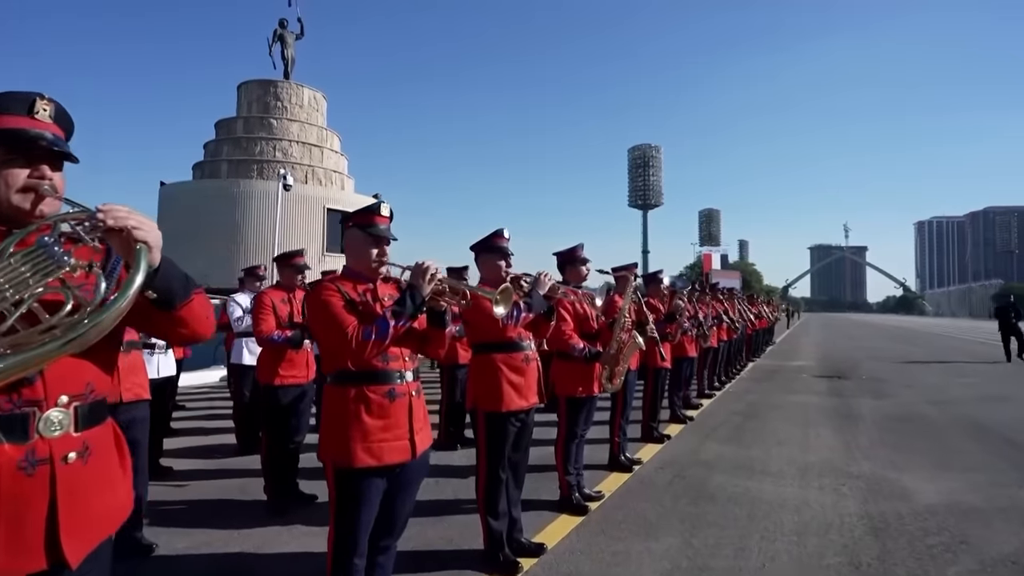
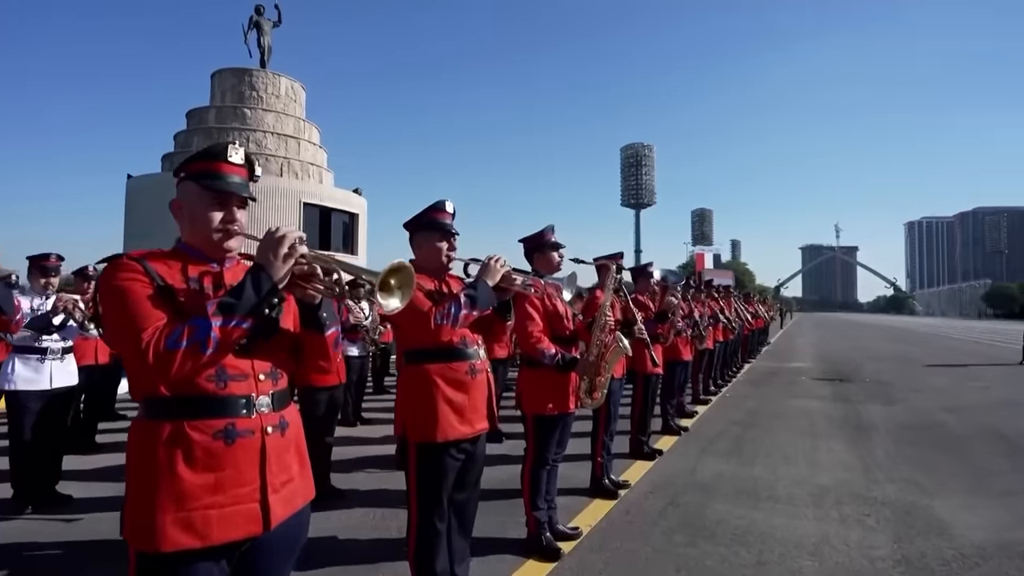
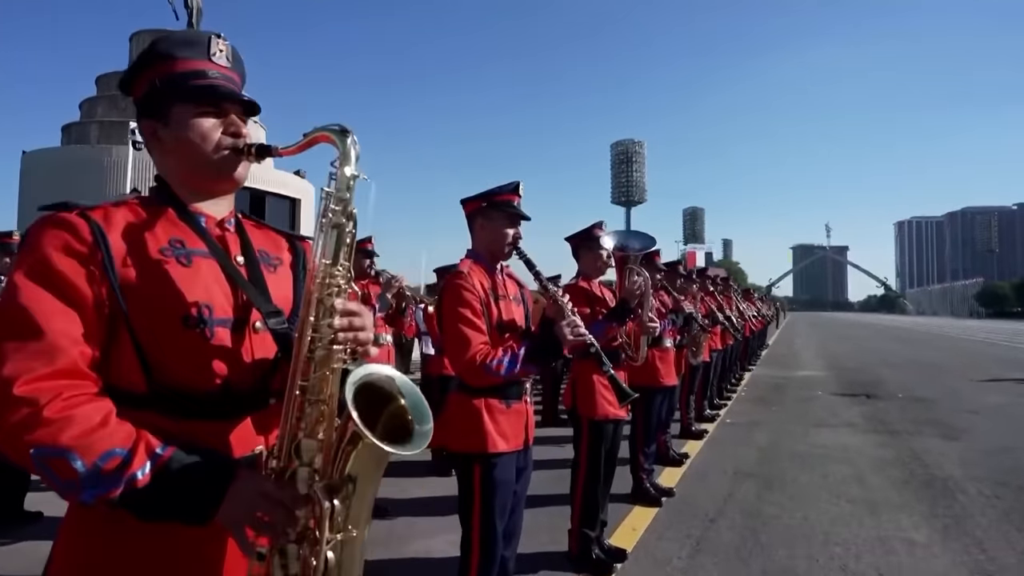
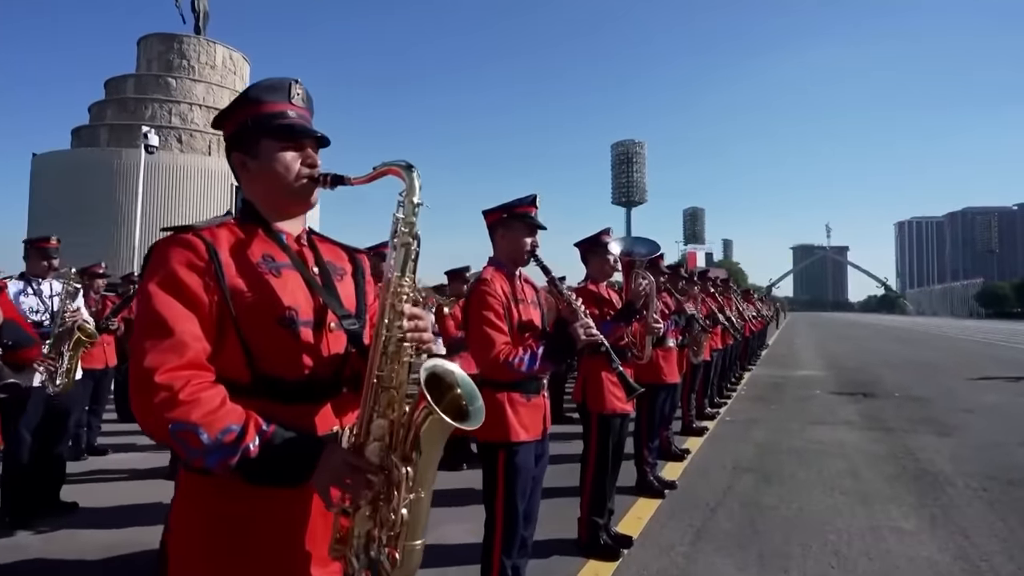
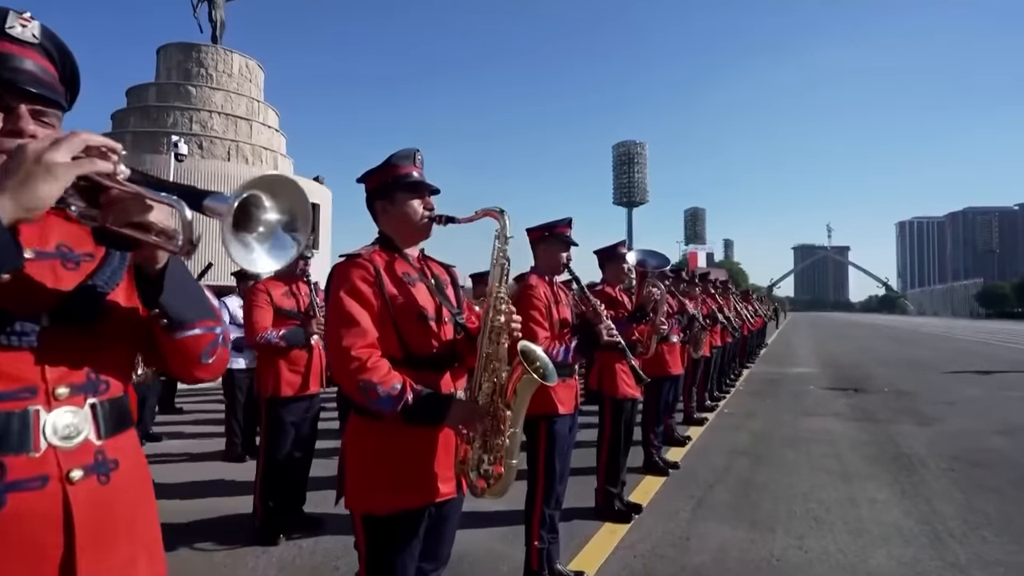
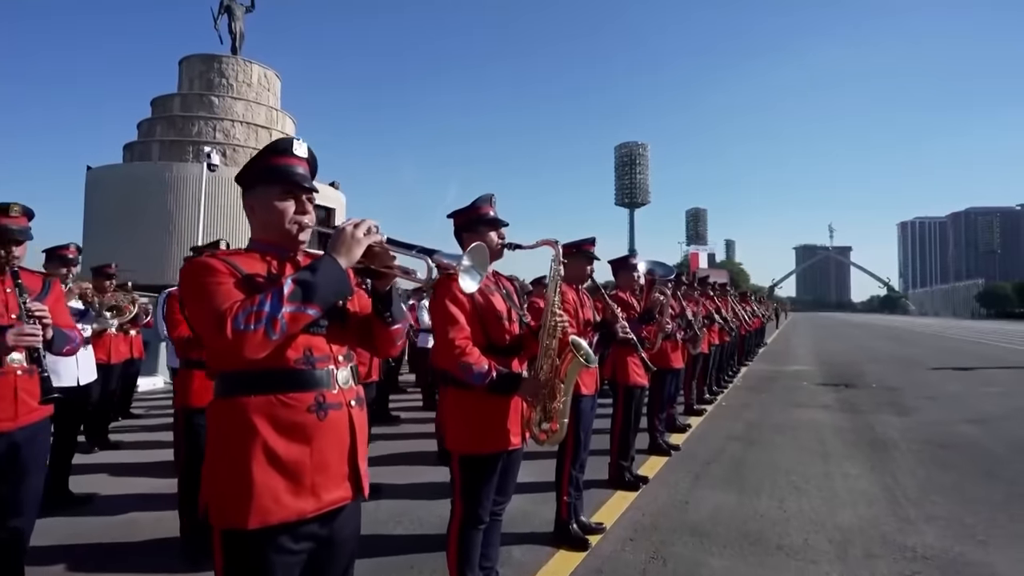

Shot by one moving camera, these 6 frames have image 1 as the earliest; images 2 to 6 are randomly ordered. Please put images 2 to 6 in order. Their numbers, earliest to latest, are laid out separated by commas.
2, 6, 5, 4, 3
